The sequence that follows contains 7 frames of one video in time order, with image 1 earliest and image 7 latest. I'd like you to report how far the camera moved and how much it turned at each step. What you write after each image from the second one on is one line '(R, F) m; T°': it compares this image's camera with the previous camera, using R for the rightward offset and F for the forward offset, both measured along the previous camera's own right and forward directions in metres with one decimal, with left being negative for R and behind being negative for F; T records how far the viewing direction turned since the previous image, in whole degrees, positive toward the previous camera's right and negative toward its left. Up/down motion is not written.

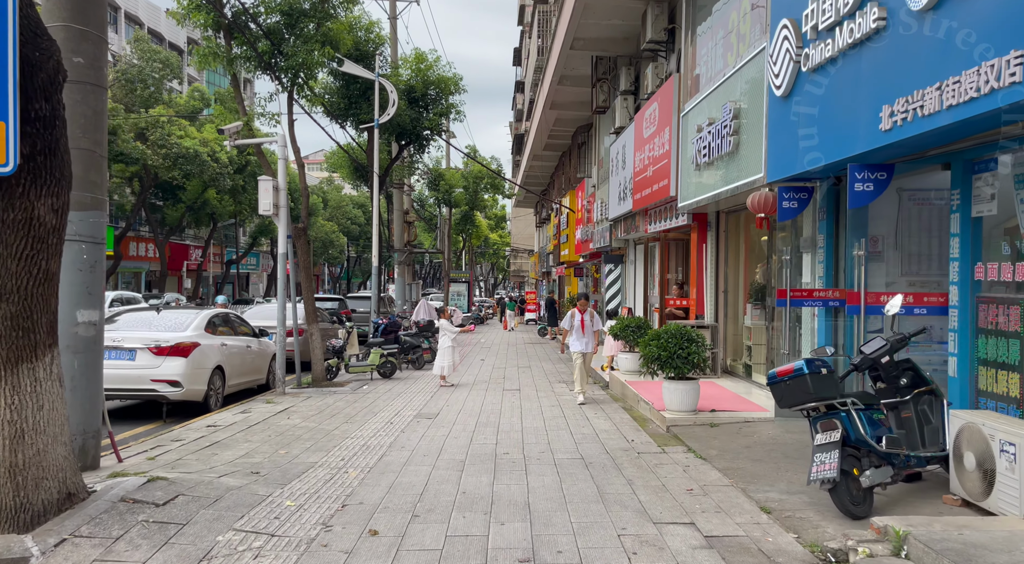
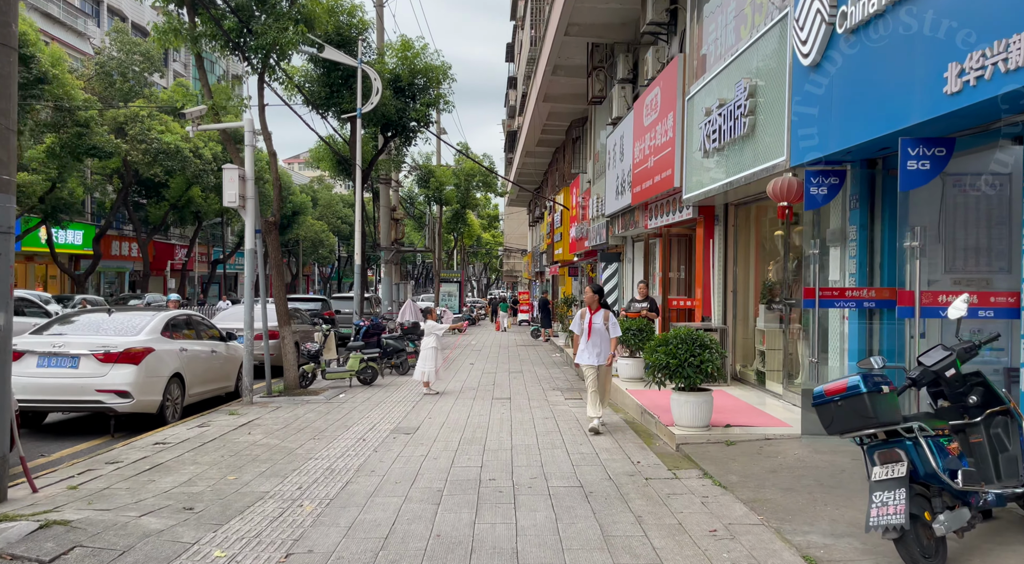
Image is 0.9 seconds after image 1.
(+0.1, +1.0) m; +1°
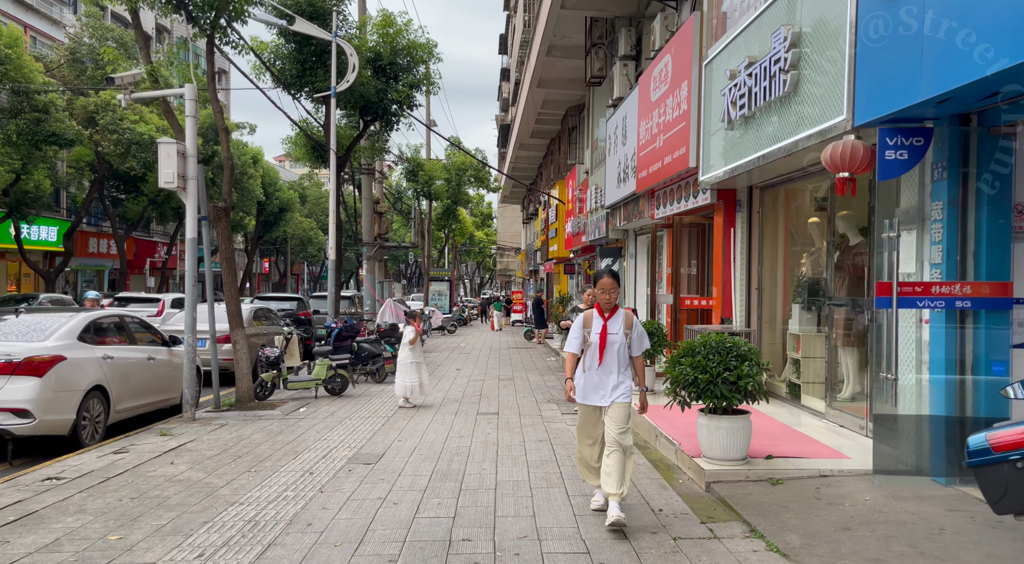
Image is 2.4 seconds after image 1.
(+0.1, +1.6) m; 0°
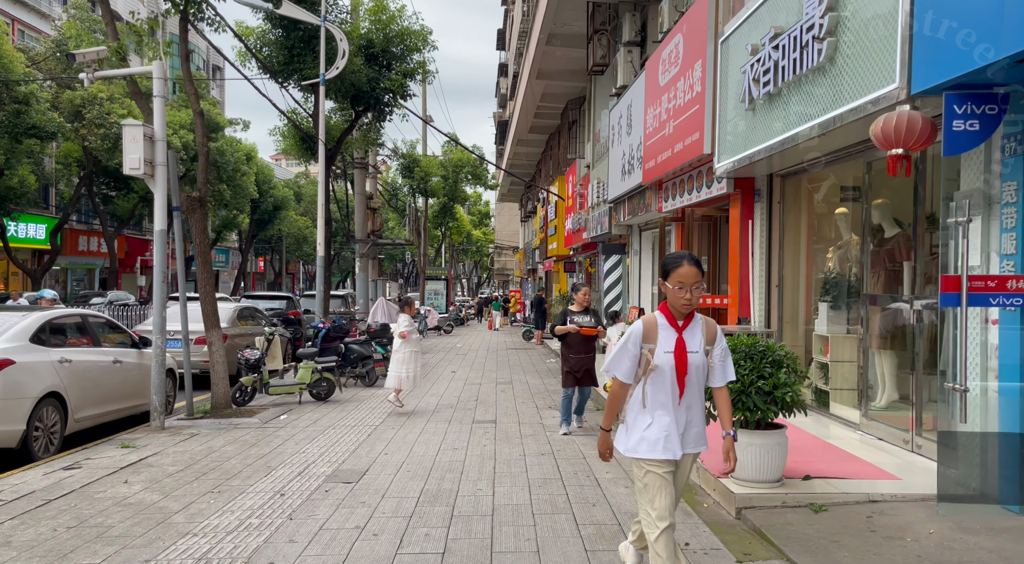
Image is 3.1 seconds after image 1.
(0.0, +0.8) m; 0°
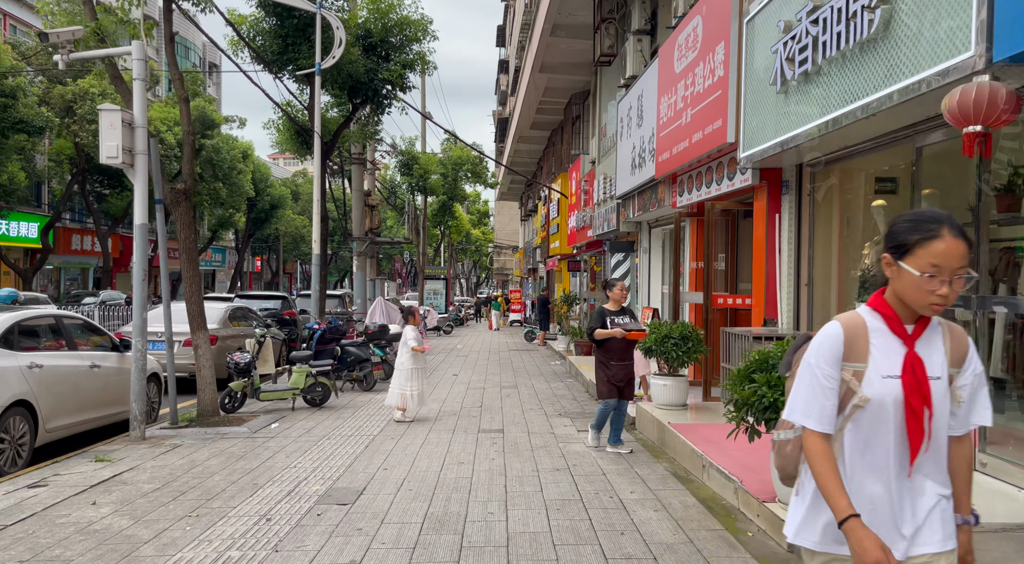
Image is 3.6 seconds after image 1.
(-0.1, +0.6) m; 0°
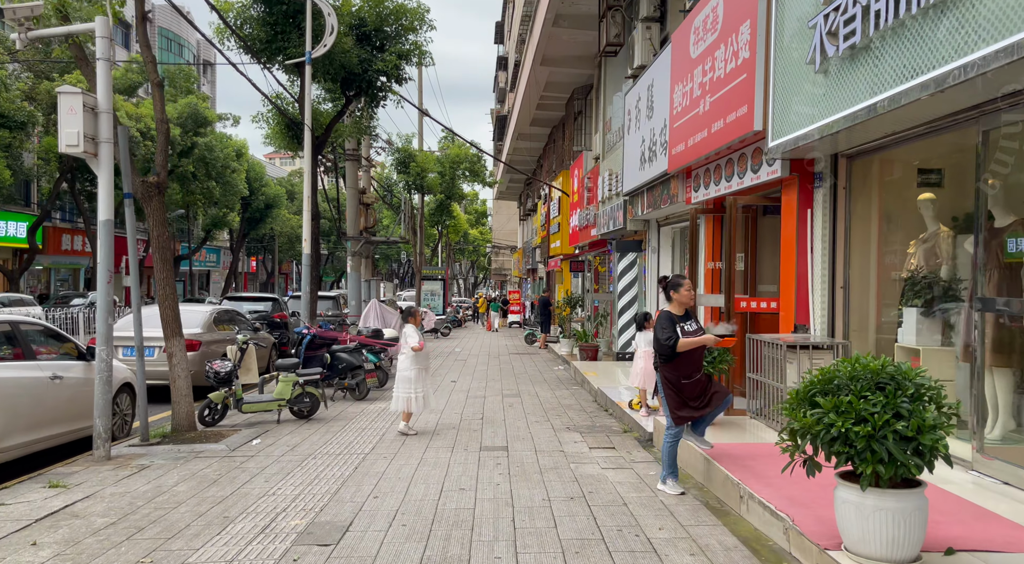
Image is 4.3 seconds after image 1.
(-0.1, +0.8) m; 0°
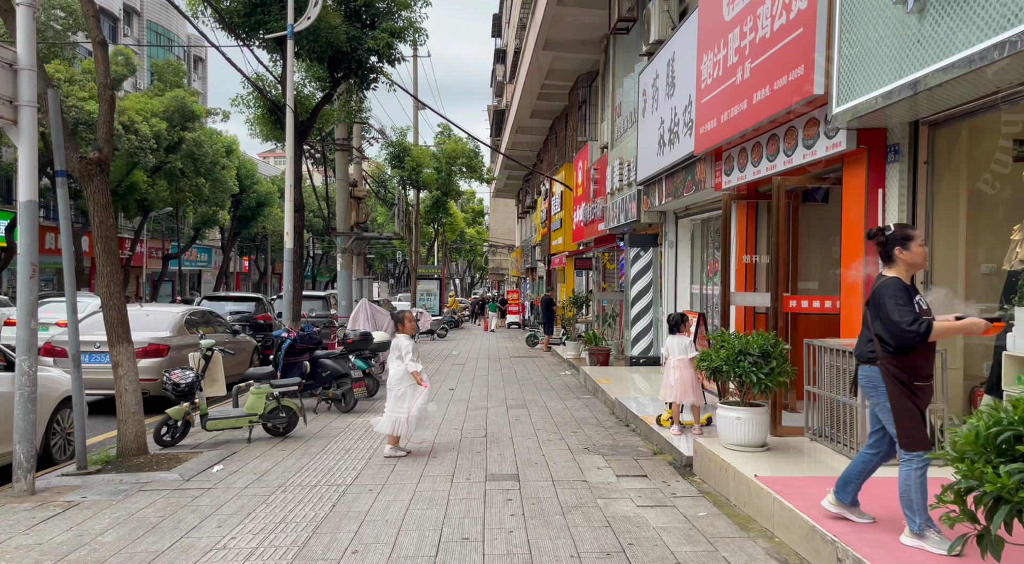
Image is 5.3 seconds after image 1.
(-0.1, +1.2) m; 0°
